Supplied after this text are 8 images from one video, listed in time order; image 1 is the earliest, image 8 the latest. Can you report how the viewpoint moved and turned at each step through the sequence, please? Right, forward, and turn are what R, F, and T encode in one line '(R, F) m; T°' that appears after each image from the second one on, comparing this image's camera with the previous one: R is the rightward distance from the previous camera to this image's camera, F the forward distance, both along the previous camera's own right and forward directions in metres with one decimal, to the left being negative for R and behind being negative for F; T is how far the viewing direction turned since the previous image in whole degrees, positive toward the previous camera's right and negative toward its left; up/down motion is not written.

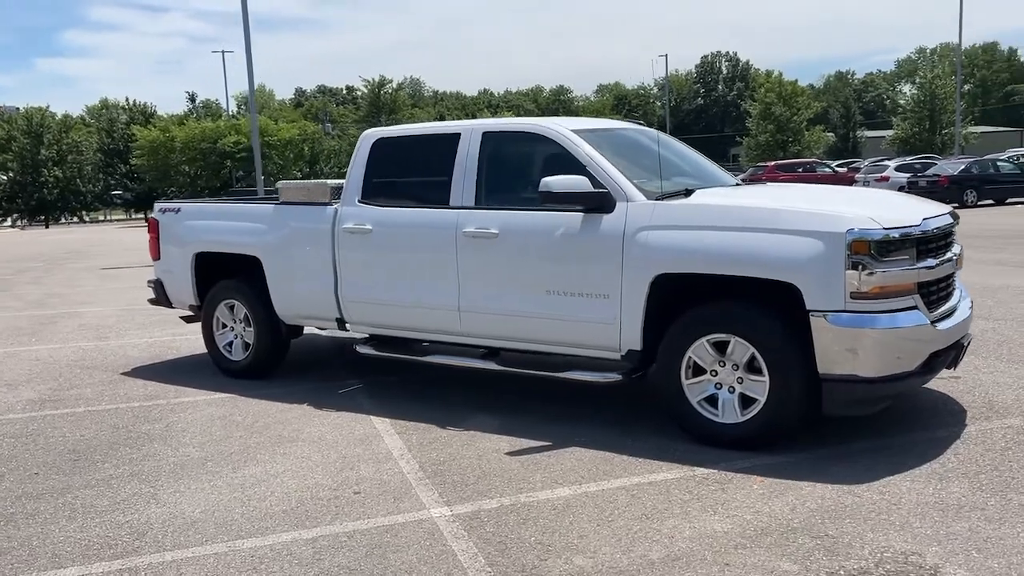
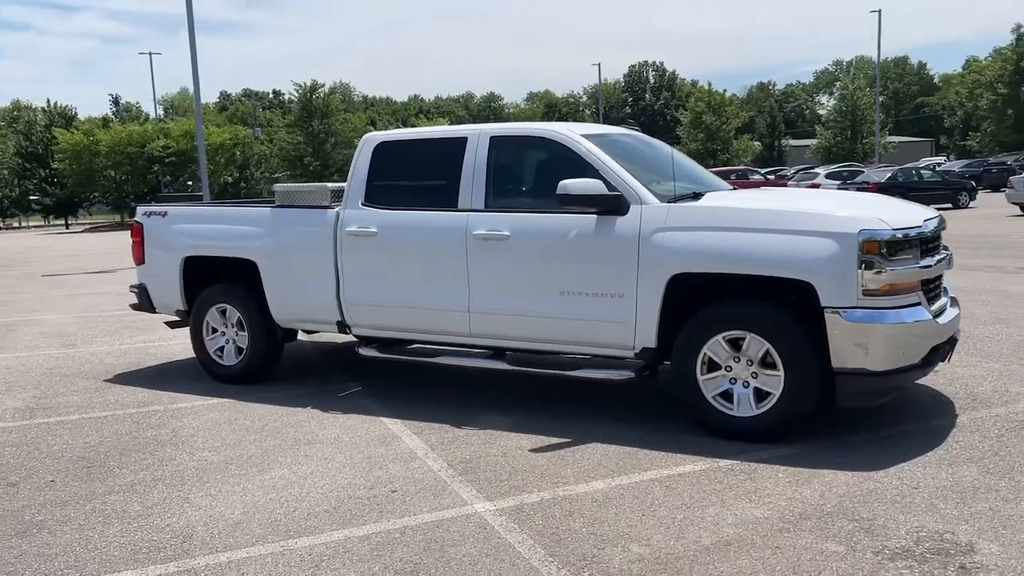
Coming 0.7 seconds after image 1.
(-0.5, -0.1) m; +5°
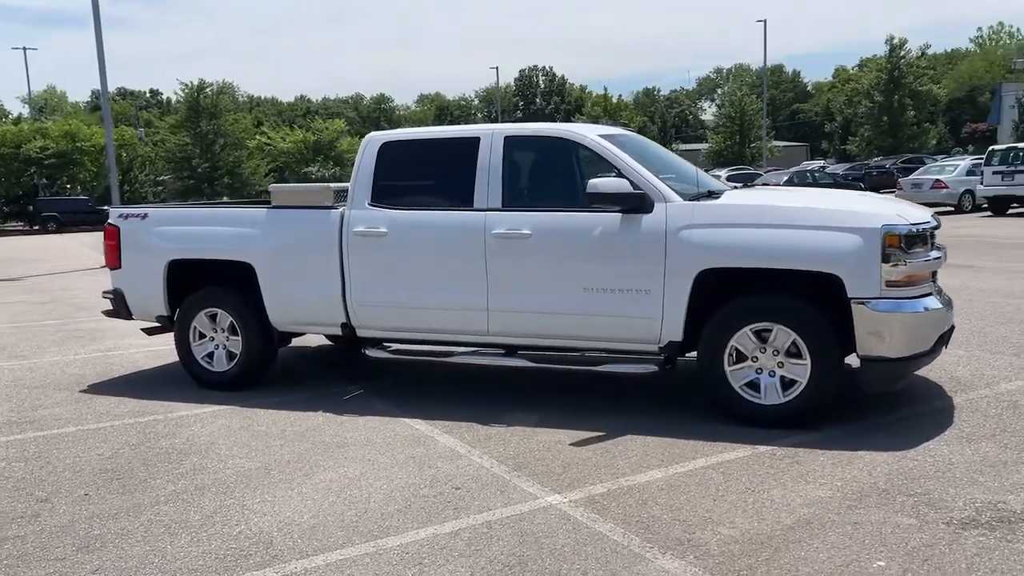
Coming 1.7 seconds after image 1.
(-0.9, 0.0) m; +7°
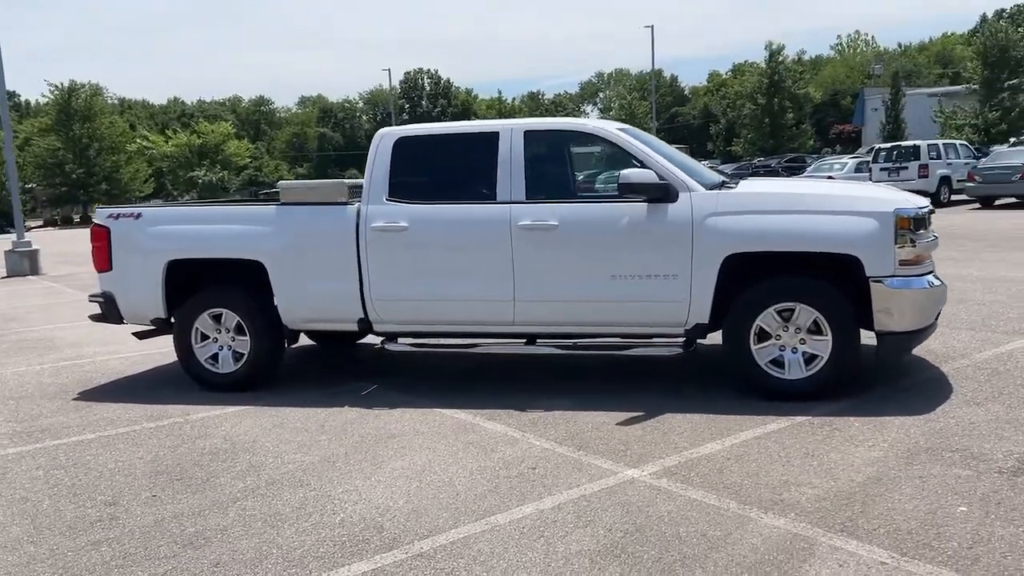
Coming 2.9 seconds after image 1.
(-1.0, -0.1) m; +7°
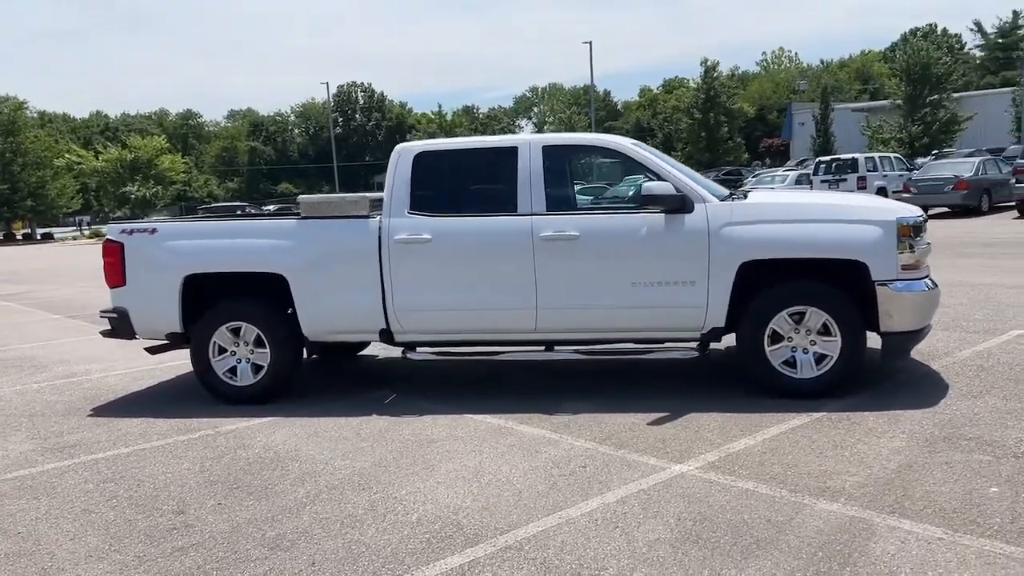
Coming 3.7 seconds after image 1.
(-0.6, -0.2) m; +4°
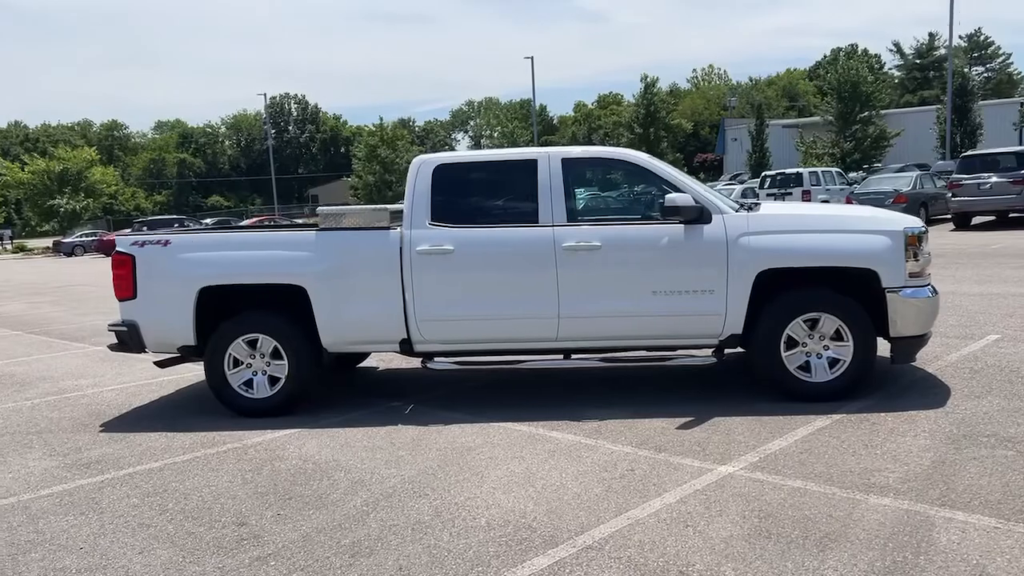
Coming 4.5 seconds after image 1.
(-0.7, -0.1) m; +4°
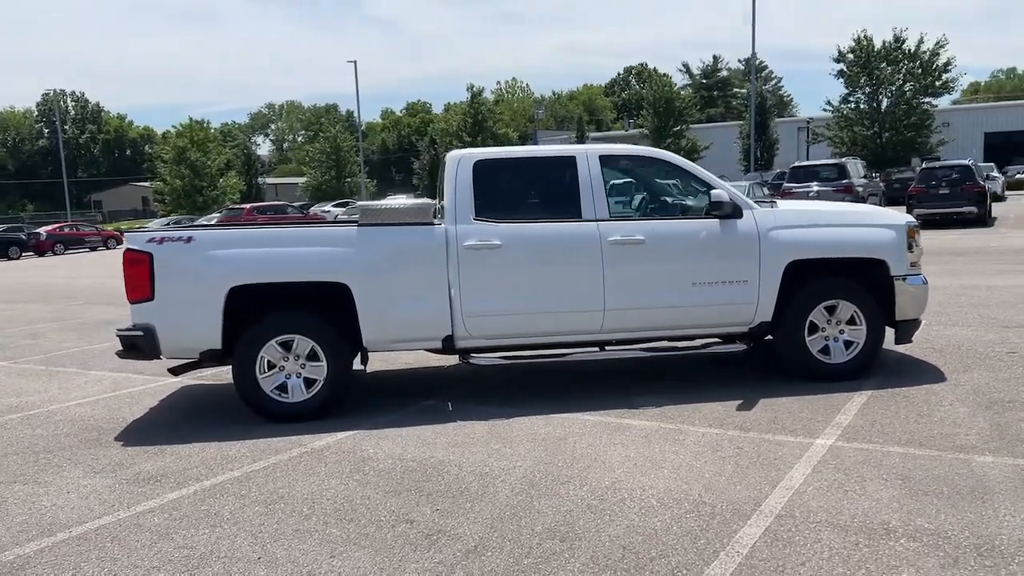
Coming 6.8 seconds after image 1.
(-1.8, +0.1) m; +13°
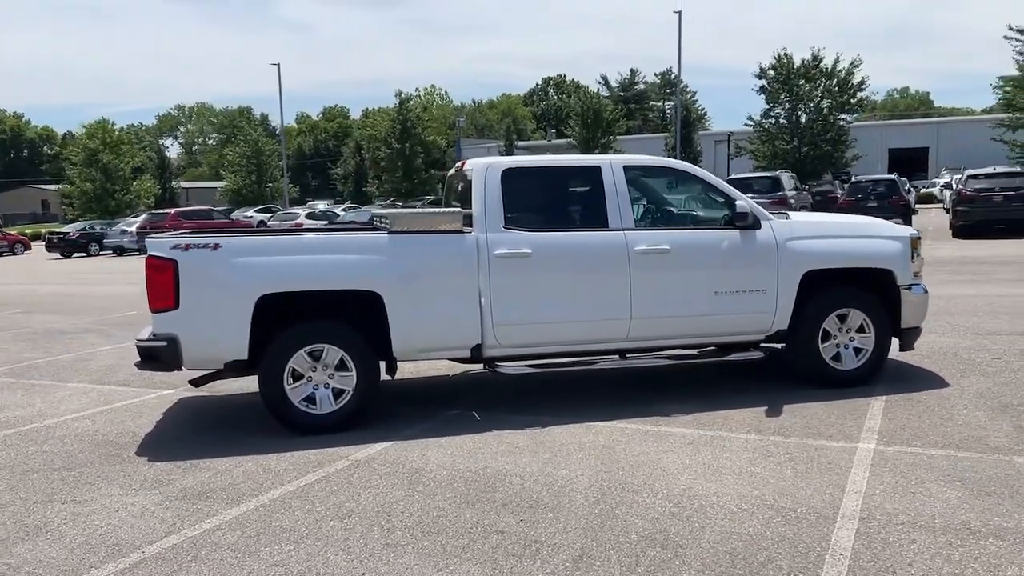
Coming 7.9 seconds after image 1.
(-0.9, 0.0) m; +6°
